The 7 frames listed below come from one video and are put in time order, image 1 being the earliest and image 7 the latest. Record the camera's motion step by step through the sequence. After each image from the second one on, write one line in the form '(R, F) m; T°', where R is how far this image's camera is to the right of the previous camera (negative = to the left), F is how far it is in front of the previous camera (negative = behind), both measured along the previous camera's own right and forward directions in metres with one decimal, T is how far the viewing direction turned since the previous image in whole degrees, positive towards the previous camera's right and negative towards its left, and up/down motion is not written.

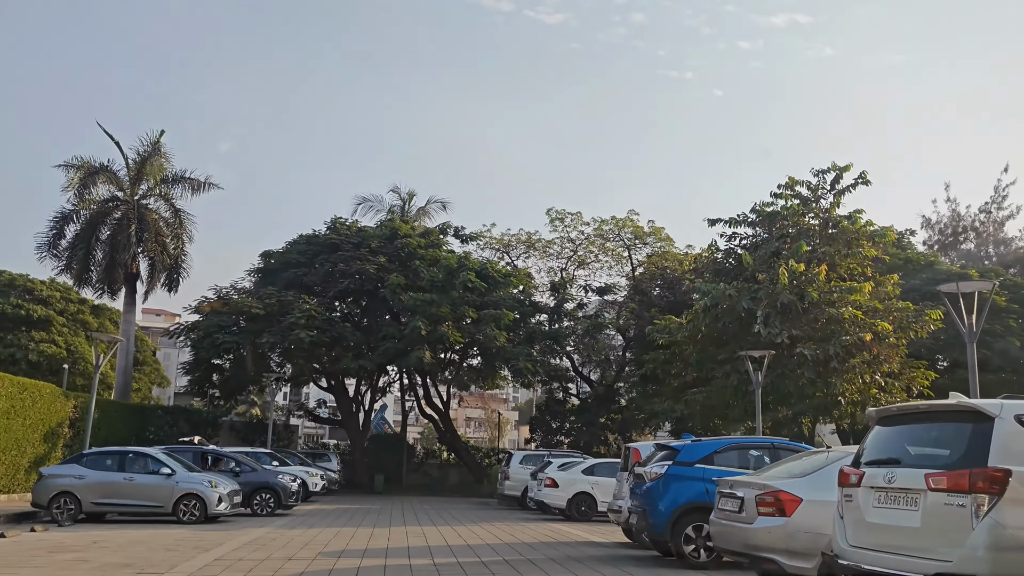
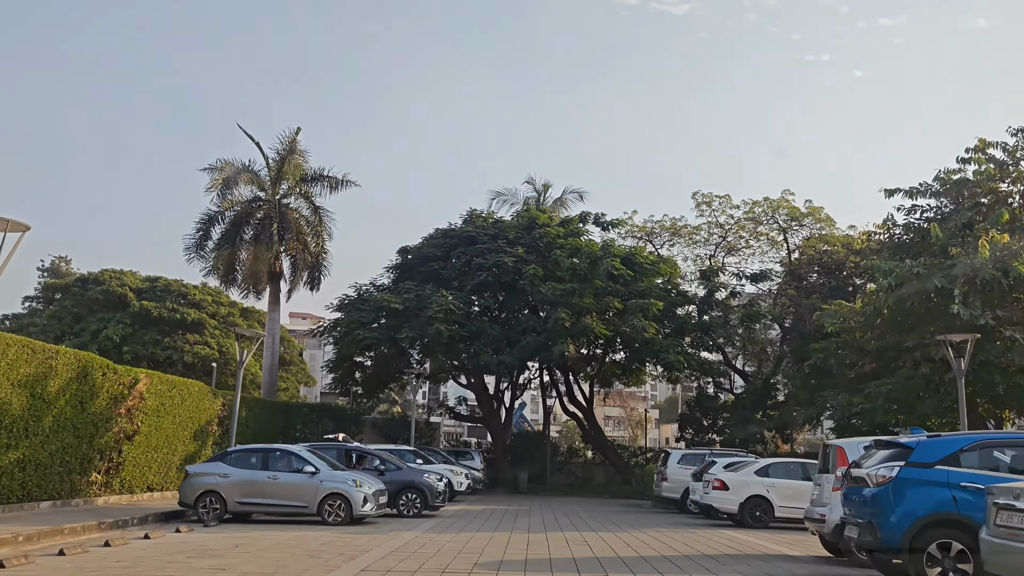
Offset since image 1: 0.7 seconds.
(-0.5, +1.6) m; -9°
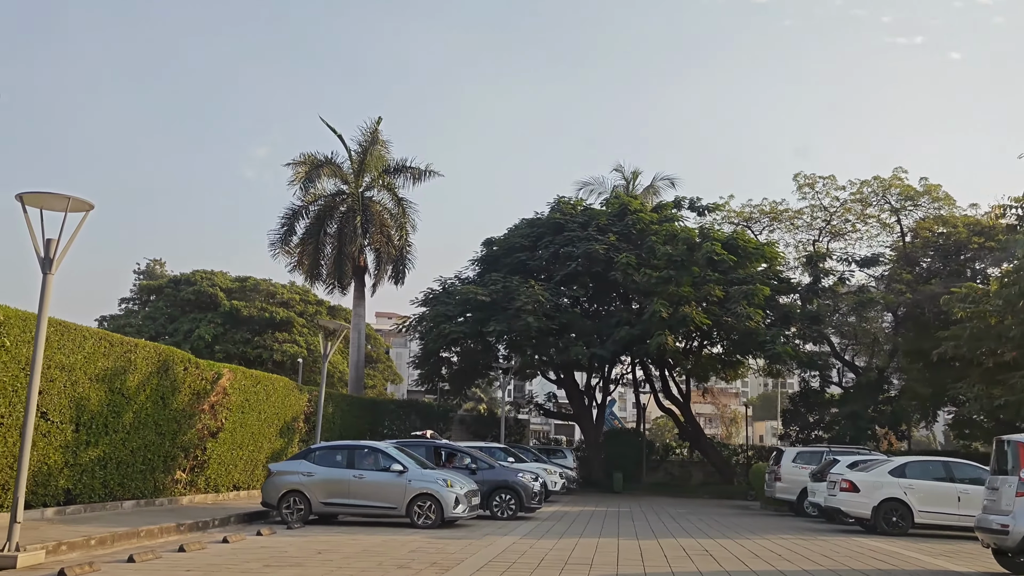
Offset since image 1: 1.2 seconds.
(-0.3, +1.4) m; -5°
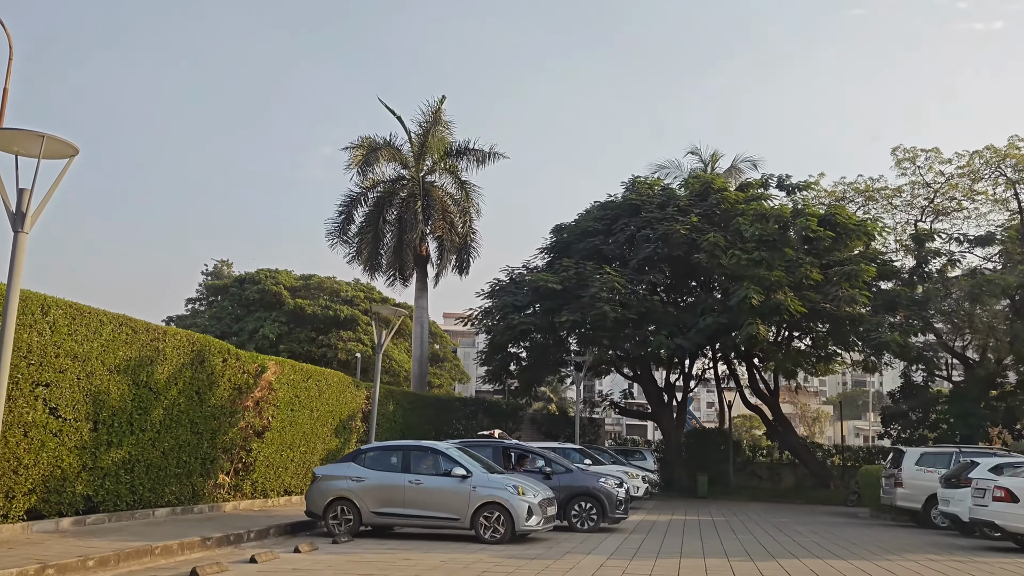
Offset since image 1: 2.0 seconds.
(-0.2, +2.2) m; -4°
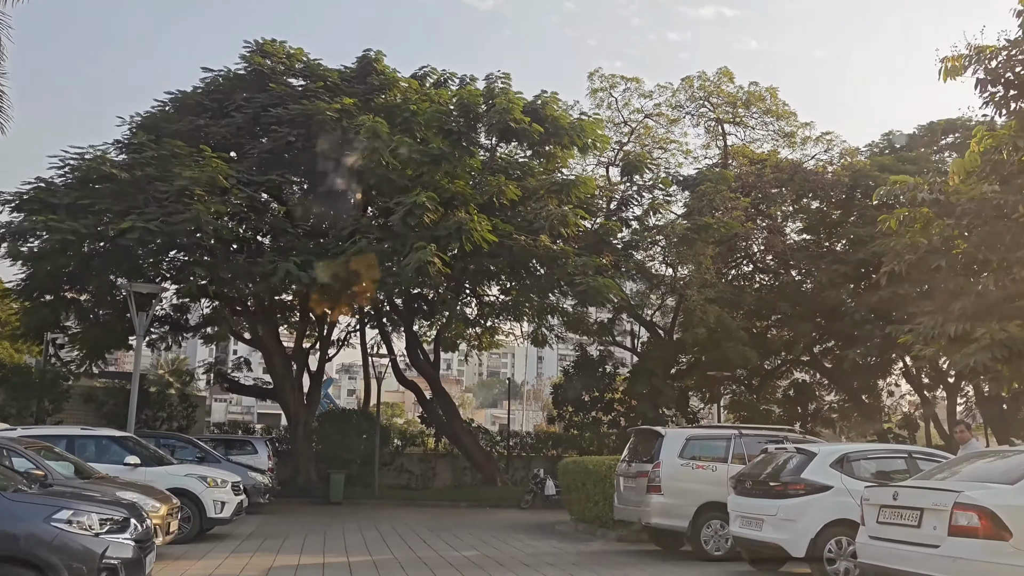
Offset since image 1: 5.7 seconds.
(+1.8, +8.4) m; +23°
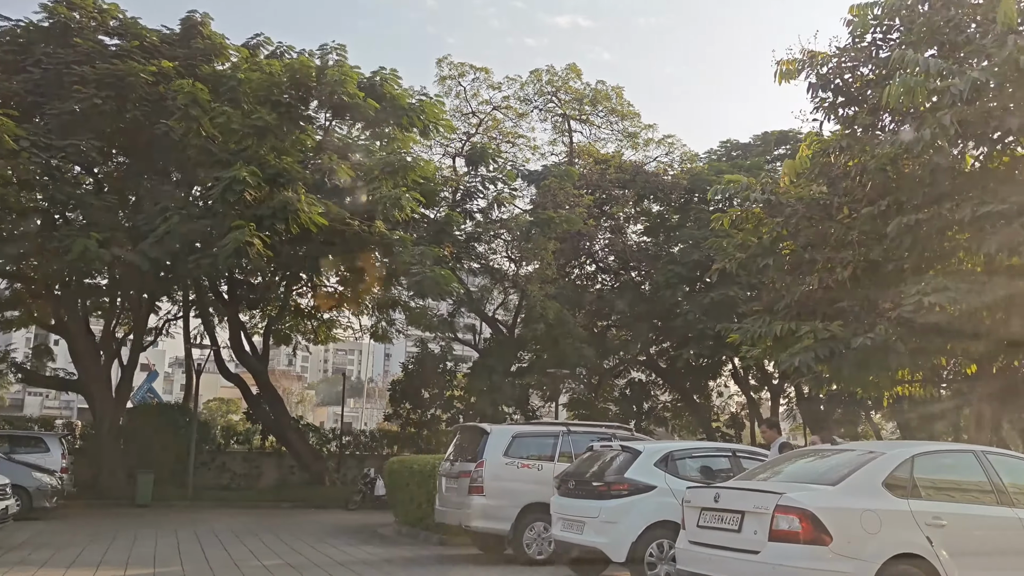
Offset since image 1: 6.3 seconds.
(+0.4, +0.8) m; +10°
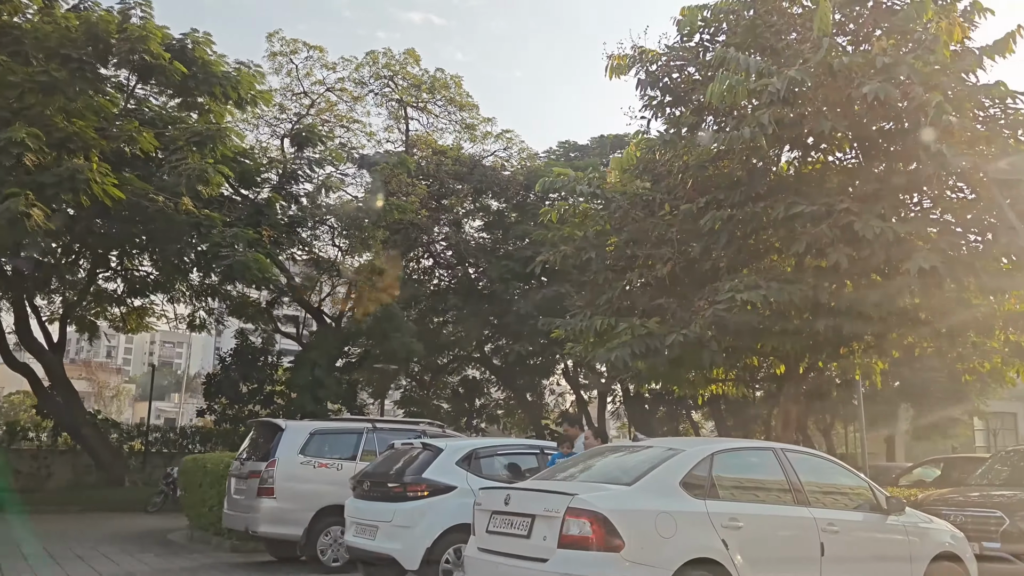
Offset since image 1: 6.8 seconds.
(+0.4, +0.6) m; +10°
